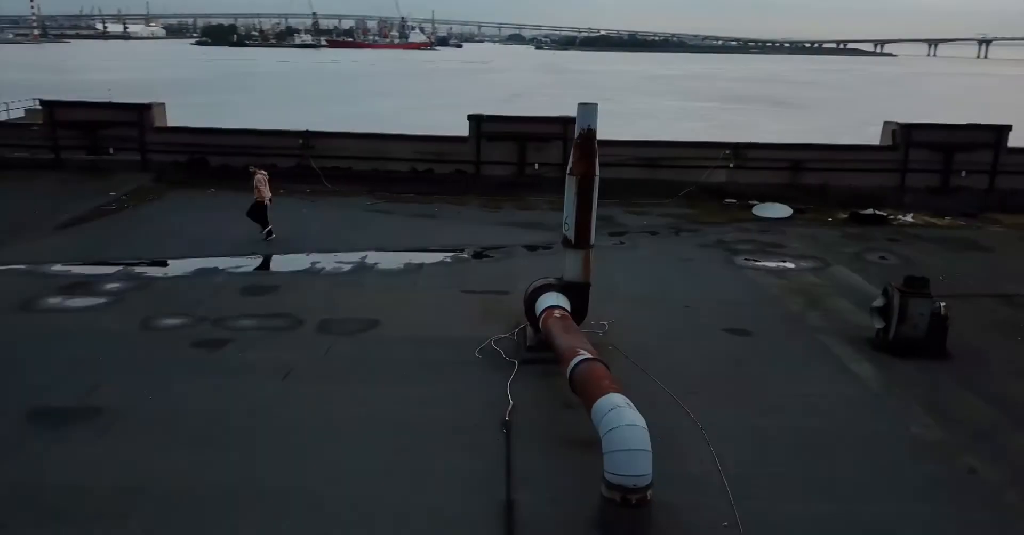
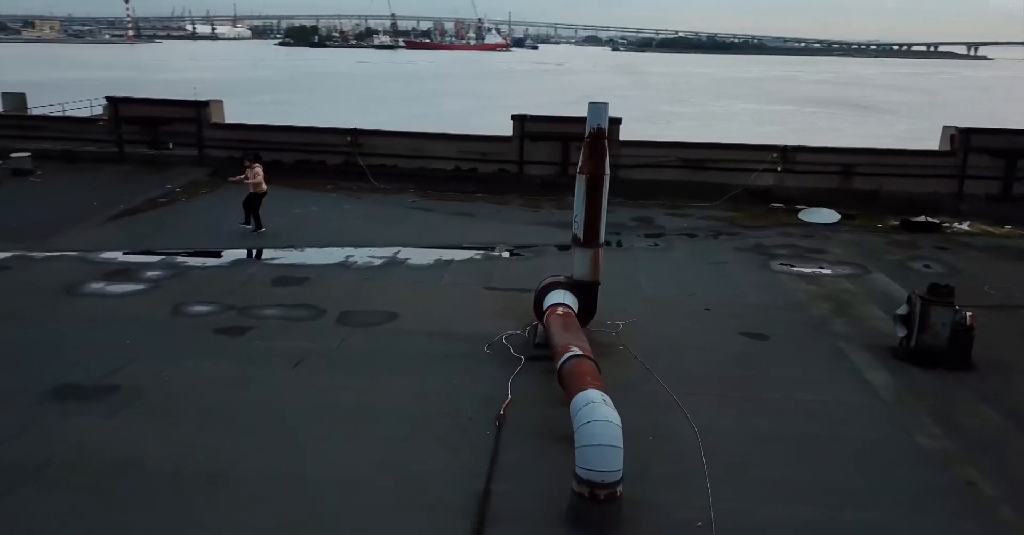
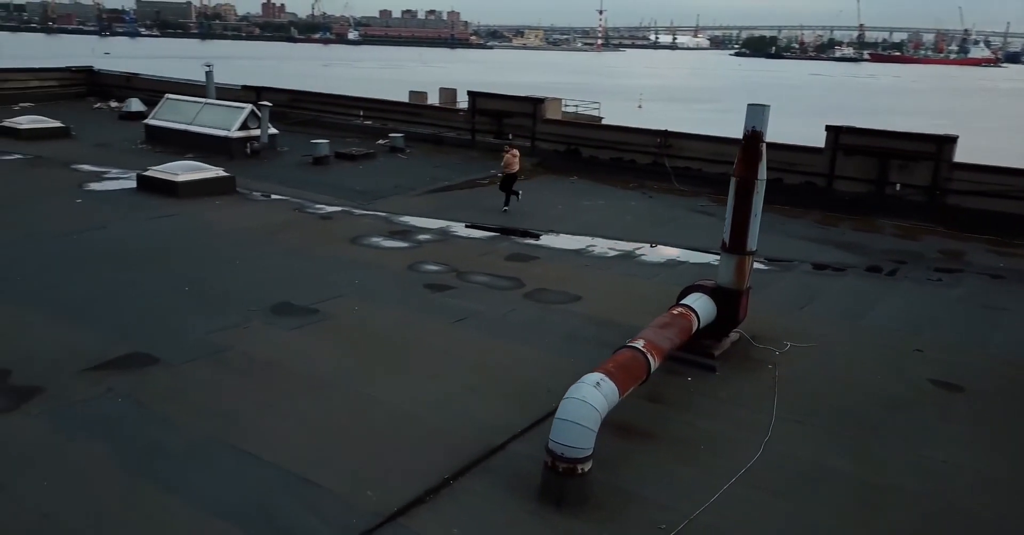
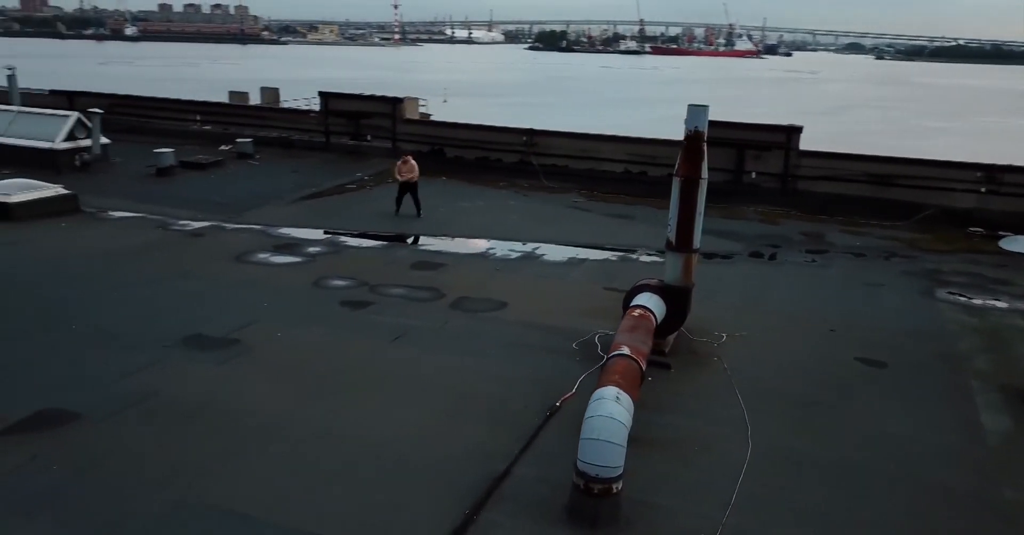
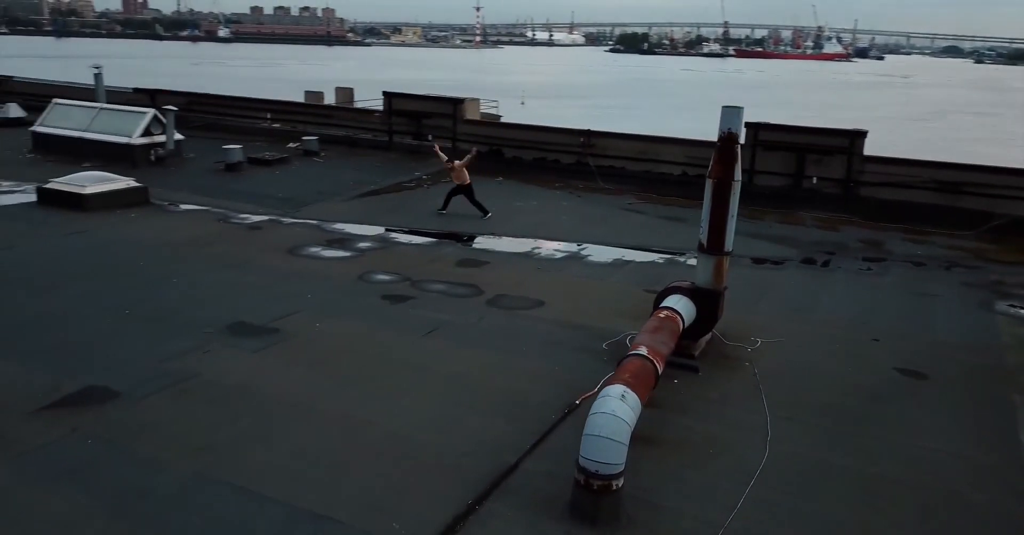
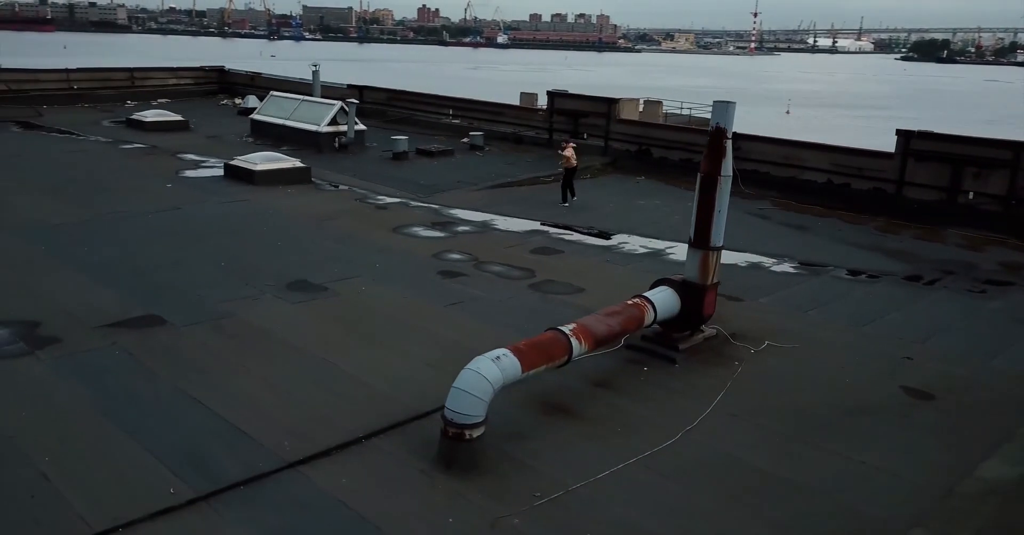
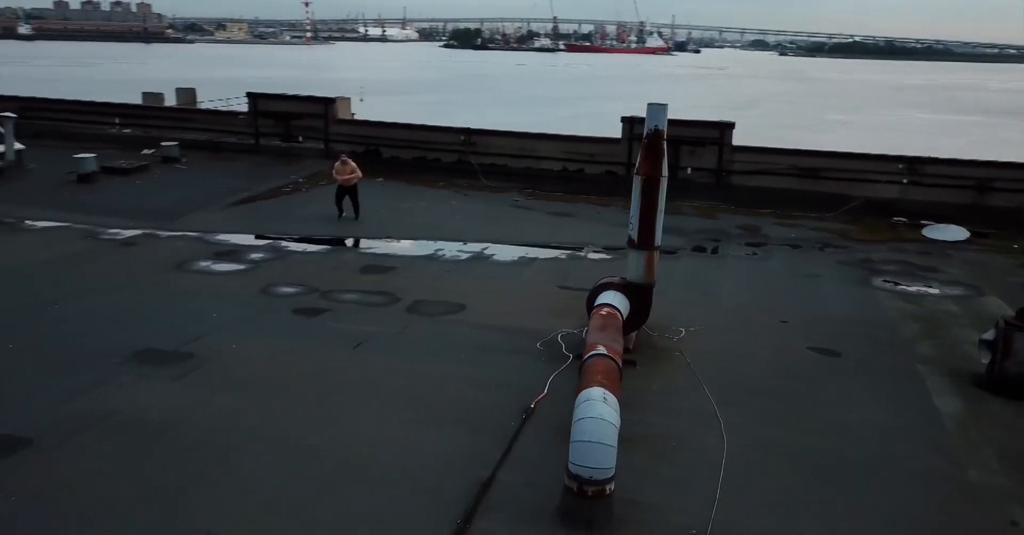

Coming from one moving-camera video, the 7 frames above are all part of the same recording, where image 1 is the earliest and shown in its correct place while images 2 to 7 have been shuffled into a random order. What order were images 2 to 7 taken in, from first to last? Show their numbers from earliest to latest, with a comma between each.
2, 7, 4, 5, 3, 6
